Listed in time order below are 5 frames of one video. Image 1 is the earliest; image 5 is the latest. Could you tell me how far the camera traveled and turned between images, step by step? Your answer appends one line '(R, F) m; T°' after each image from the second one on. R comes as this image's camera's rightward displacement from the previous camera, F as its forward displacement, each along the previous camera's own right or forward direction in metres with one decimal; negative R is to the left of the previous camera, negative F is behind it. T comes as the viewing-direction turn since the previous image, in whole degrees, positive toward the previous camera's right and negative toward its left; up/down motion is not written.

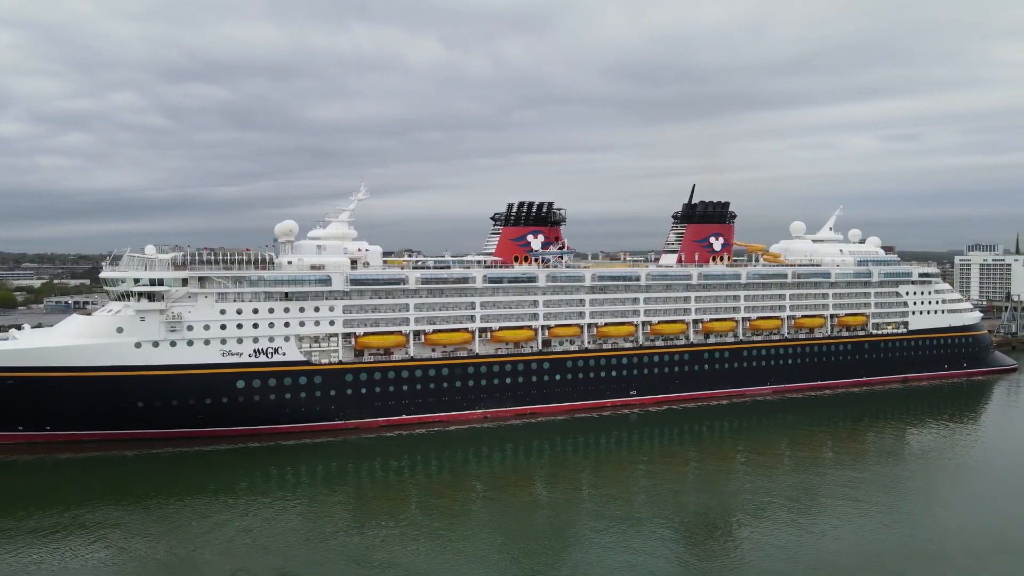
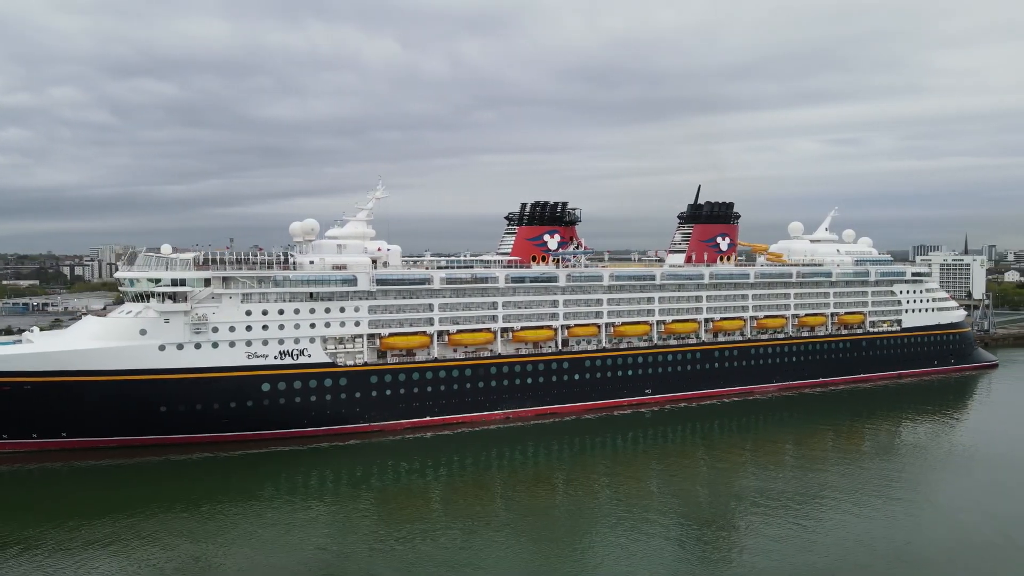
(-2.3, +0.2) m; +3°
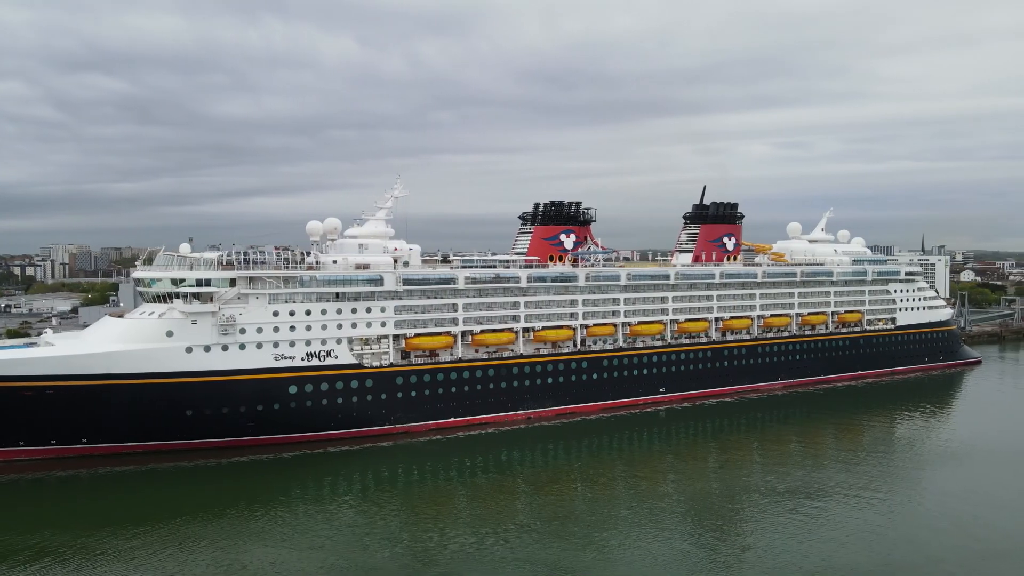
(-2.1, +0.2) m; +3°
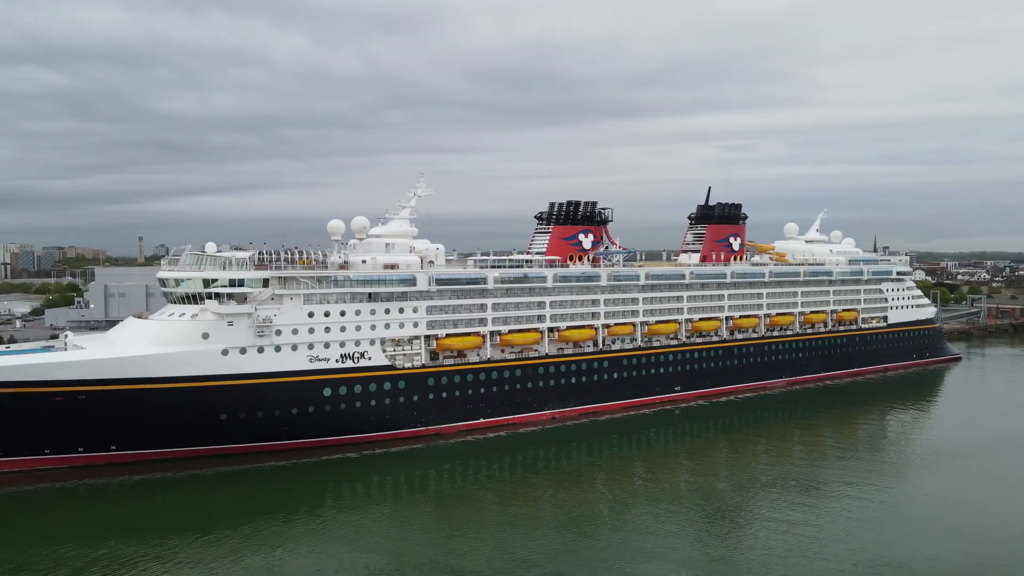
(-2.5, +0.2) m; +3°
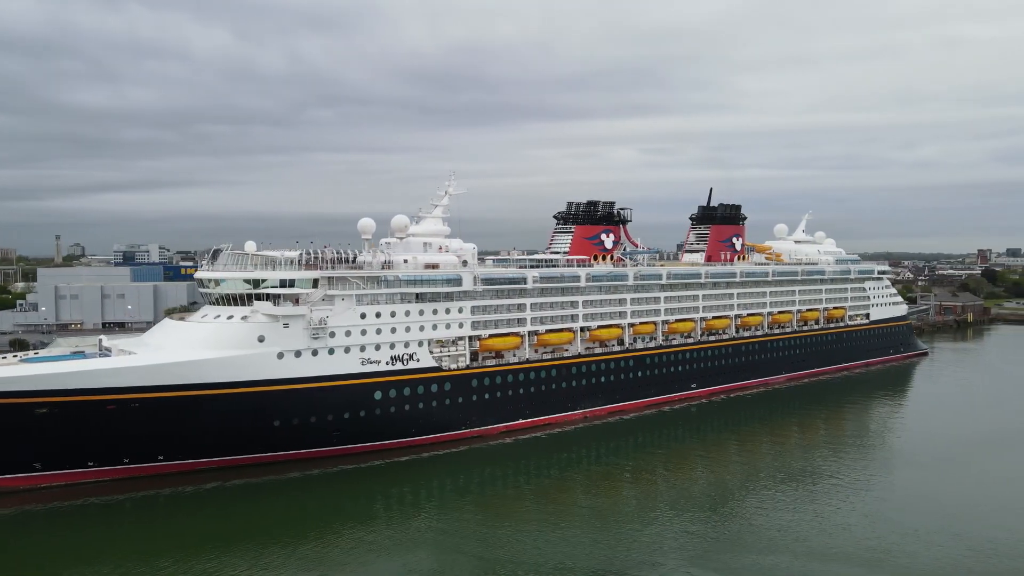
(-3.6, +0.3) m; +5°
